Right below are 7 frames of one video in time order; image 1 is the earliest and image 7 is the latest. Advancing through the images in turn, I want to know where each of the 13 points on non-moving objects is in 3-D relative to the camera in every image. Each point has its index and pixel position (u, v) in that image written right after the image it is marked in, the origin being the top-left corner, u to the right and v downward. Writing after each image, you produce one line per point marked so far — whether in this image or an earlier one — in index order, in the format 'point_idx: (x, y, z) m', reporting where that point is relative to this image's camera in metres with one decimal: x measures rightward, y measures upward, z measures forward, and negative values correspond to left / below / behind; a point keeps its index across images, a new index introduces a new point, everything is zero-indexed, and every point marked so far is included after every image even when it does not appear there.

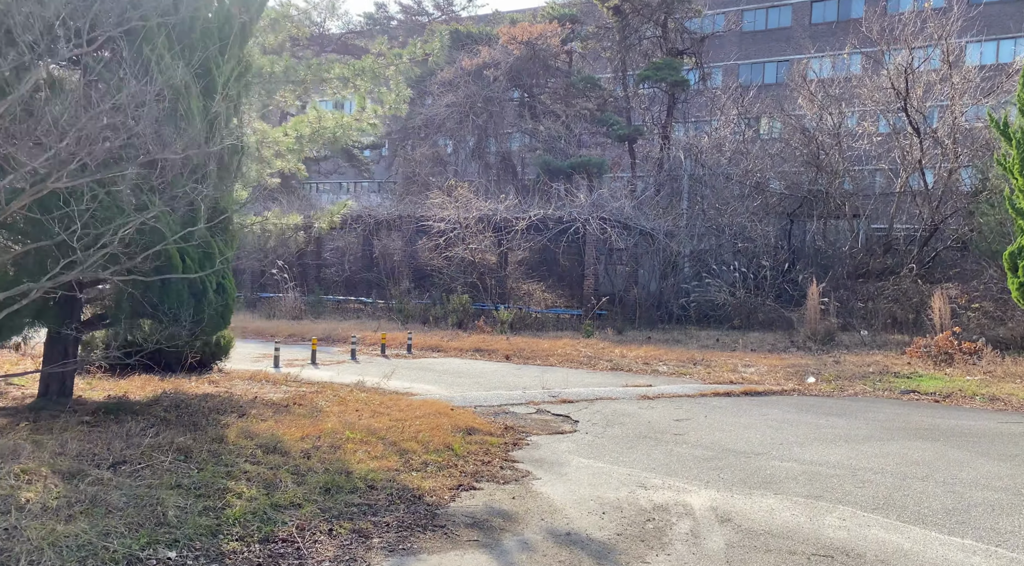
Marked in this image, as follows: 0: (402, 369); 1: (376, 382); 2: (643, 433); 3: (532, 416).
0: (-1.9, -1.4, +15.7) m
1: (-2.1, -1.5, +13.8) m
2: (+1.5, -1.7, +10.6) m
3: (+0.2, -1.7, +11.6) m
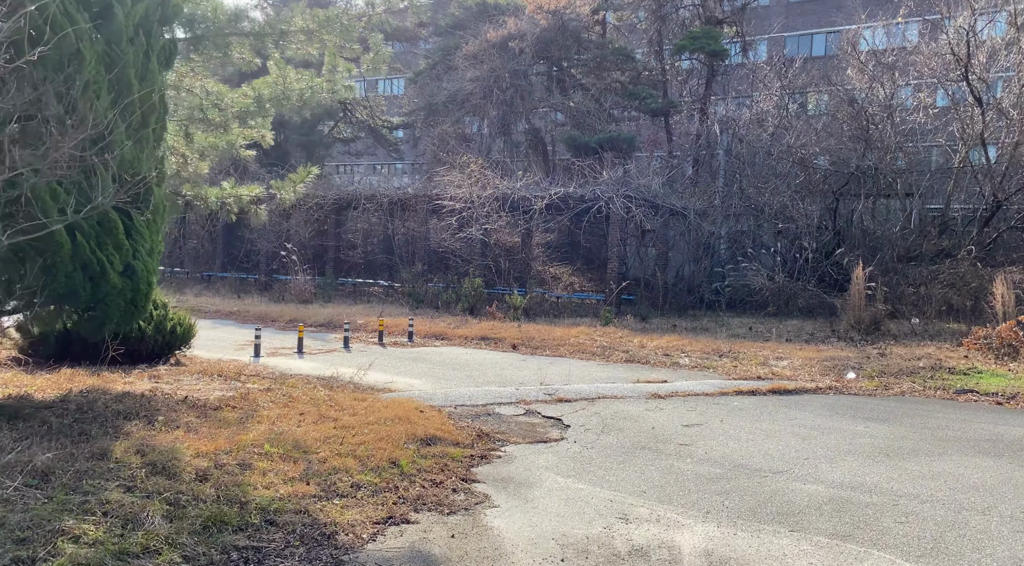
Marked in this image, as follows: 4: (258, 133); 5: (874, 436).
0: (-1.8, -1.2, +14.2) m
1: (-2.2, -1.2, +12.3) m
2: (+1.2, -1.5, +8.9) m
3: (+0.1, -1.5, +10.0) m
4: (-3.4, +1.9, +12.4) m
5: (+3.6, -1.5, +9.2) m
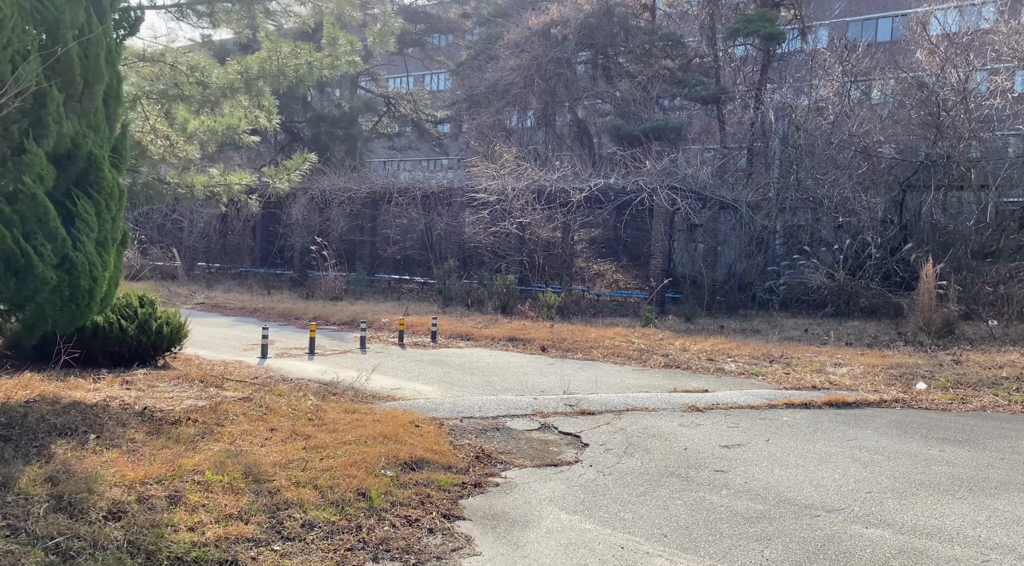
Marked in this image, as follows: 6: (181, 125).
0: (-1.5, -1.1, +13.0) m
1: (-1.9, -1.2, +11.1) m
2: (+1.3, -1.5, +7.6) m
3: (+0.2, -1.4, +8.7) m
4: (-3.2, +2.0, +11.3) m
5: (+3.6, -1.5, +7.7) m
6: (-3.7, +1.7, +10.6) m
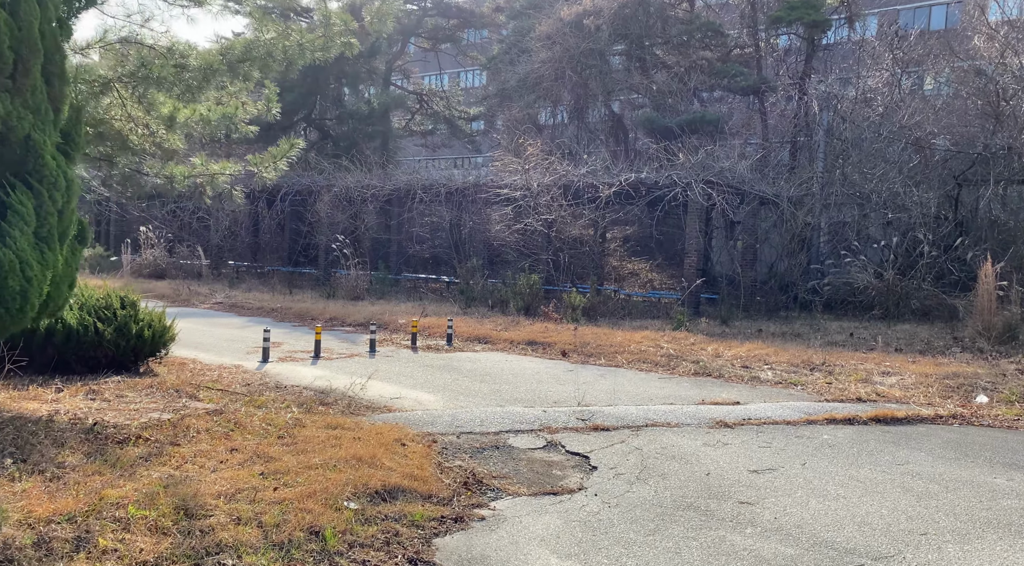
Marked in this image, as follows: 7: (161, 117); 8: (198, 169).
0: (-1.3, -1.1, +12.1) m
1: (-1.8, -1.2, +10.2) m
2: (+1.2, -1.5, +6.5) m
3: (+0.2, -1.4, +7.7) m
4: (-3.0, +2.0, +10.4) m
5: (+3.6, -1.5, +6.6) m
6: (-3.6, +1.7, +9.7) m
7: (-3.8, +1.7, +9.8) m
8: (-3.5, +1.2, +10.2) m
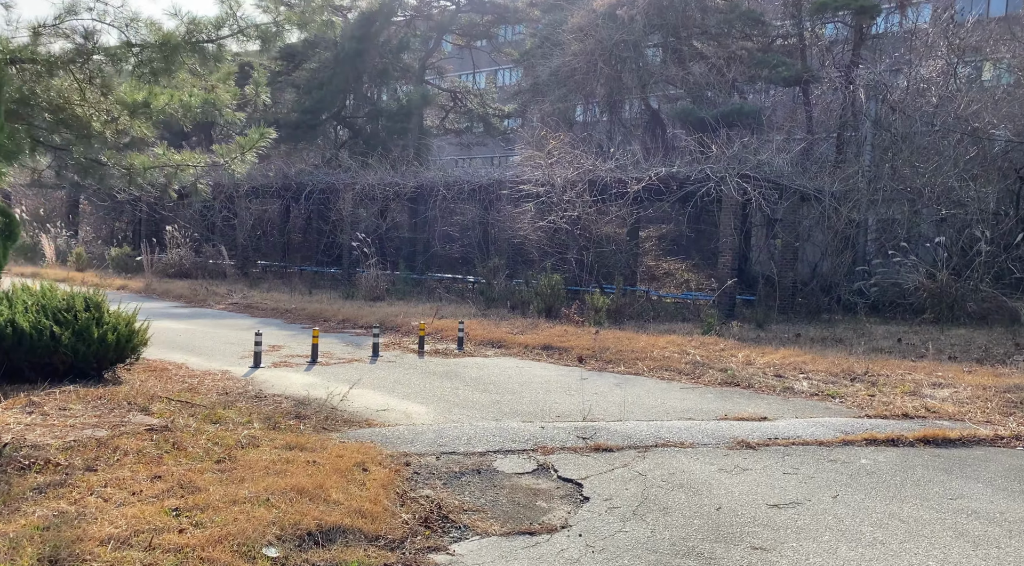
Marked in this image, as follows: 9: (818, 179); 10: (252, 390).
0: (-1.2, -1.1, +11.1) m
1: (-1.8, -1.2, +9.3) m
2: (+1.0, -1.5, +5.4) m
3: (0.0, -1.4, +6.7) m
4: (-3.0, +2.0, +9.5) m
5: (+3.4, -1.5, +5.4) m
6: (-3.6, +1.7, +8.9) m
7: (-3.8, +1.7, +9.0) m
8: (-3.5, +1.2, +9.3) m
9: (+5.9, +2.0, +18.0) m
10: (-2.8, -1.1, +10.1) m
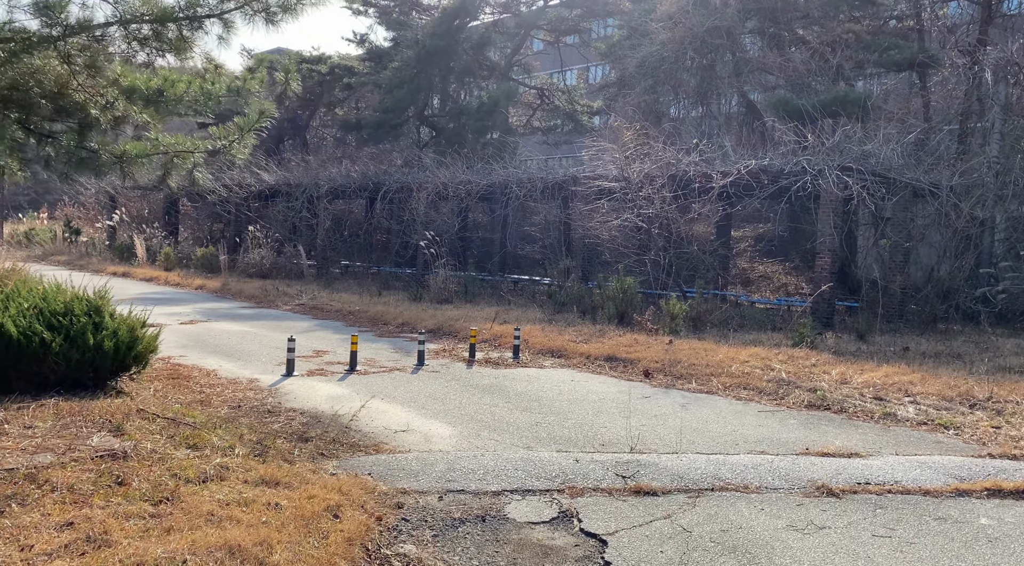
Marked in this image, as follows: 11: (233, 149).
0: (-0.7, -1.1, +9.9) m
1: (-1.4, -1.2, +8.1) m
2: (+0.9, -1.5, +4.0) m
3: (+0.1, -1.5, +5.4) m
4: (-2.6, +2.0, +8.5) m
5: (+3.3, -1.6, +3.7) m
6: (-3.3, +1.7, +8.0) m
7: (-3.4, +1.7, +8.1) m
8: (-3.1, +1.2, +8.4) m
9: (+7.2, +1.9, +15.9) m
10: (-2.4, -1.2, +9.0) m
11: (-2.4, +1.2, +8.2) m
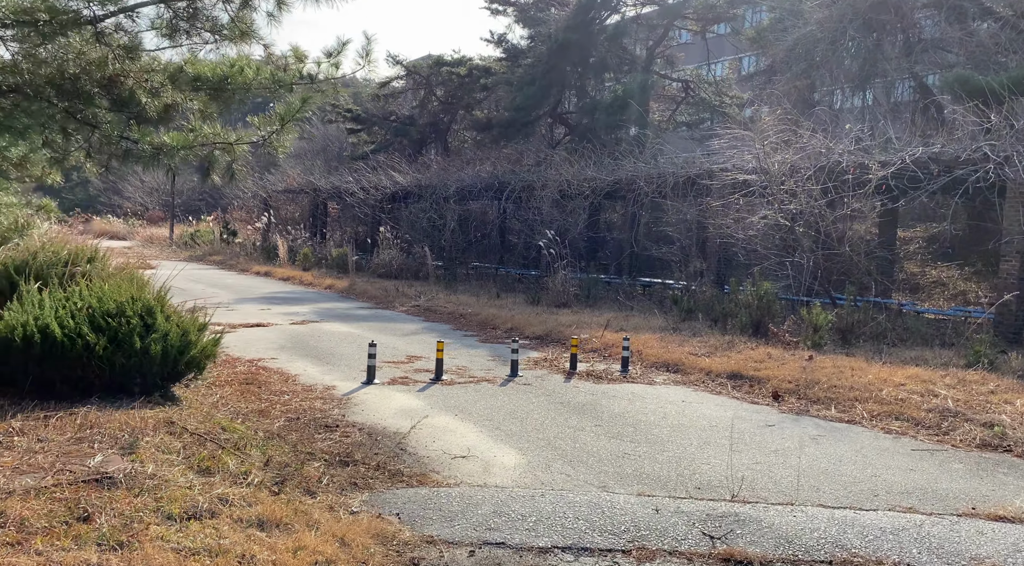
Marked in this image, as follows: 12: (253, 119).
0: (+0.3, -1.2, +8.6) m
1: (-0.8, -1.2, +7.1) m
2: (+0.9, -1.6, +2.6) m
3: (+0.2, -1.5, +4.1) m
4: (-1.9, +2.0, +7.7) m
5: (+3.1, -1.6, +1.9) m
6: (-2.6, +1.7, +7.2) m
7: (-2.7, +1.7, +7.3) m
8: (-2.4, +1.2, +7.6) m
9: (+9.1, +1.8, +13.3) m
10: (-1.6, -1.2, +8.1) m
11: (-1.7, +1.2, +7.3) m
12: (-1.8, +1.3, +7.2) m
